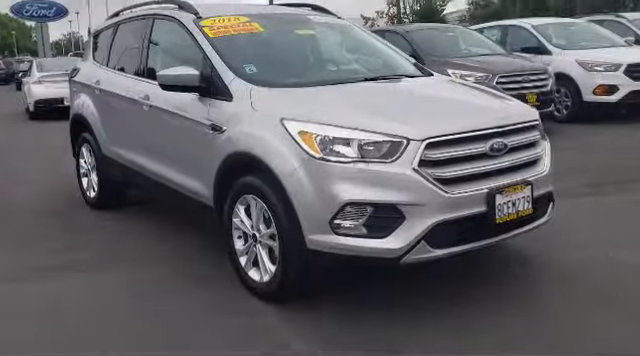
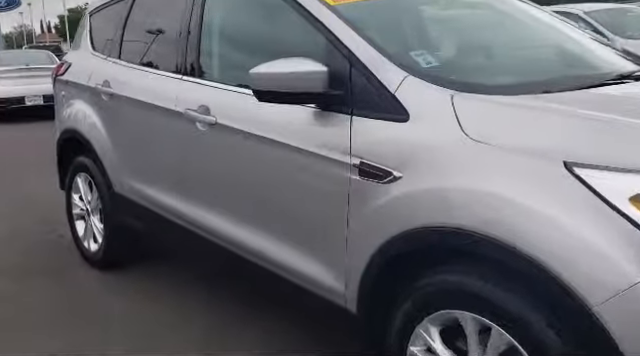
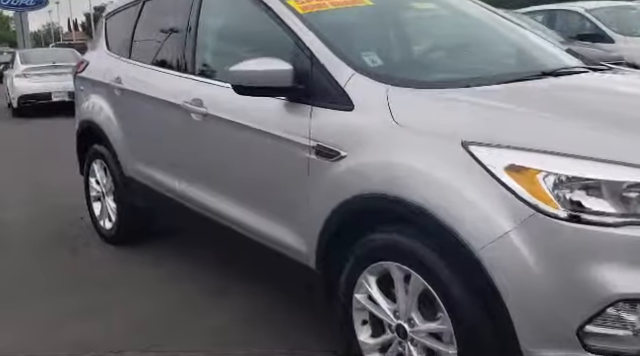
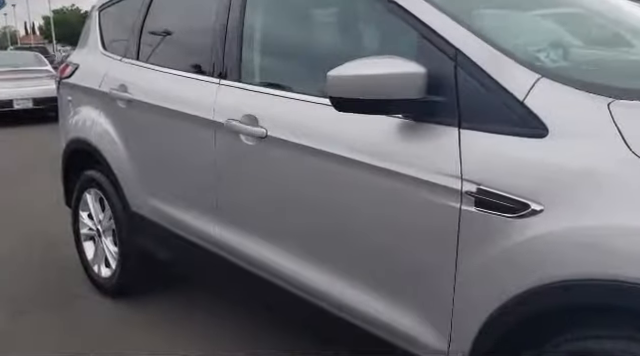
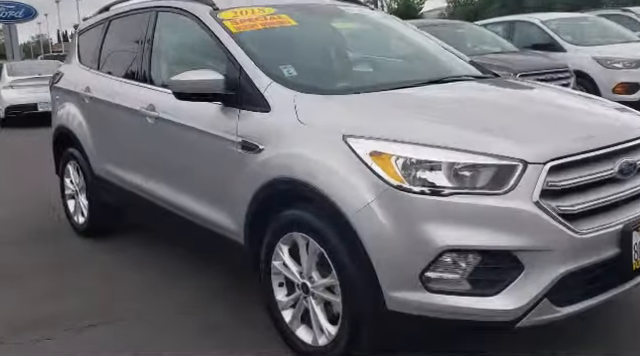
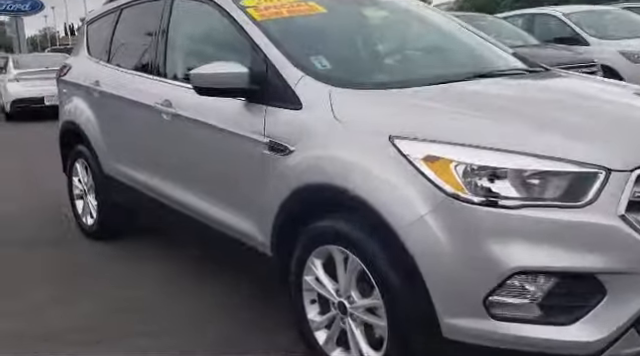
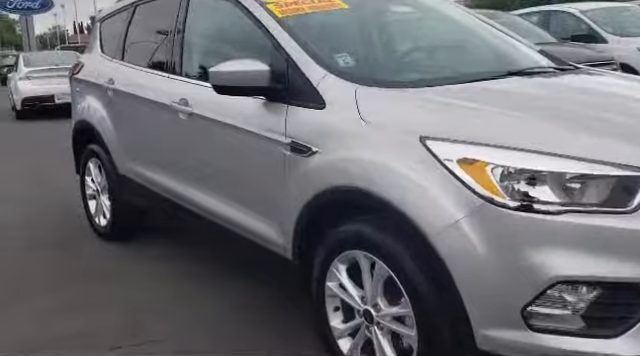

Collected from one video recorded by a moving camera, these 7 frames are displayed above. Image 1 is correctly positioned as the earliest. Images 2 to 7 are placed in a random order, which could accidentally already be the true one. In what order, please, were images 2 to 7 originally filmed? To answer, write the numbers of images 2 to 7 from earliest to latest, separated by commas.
5, 6, 7, 3, 2, 4
